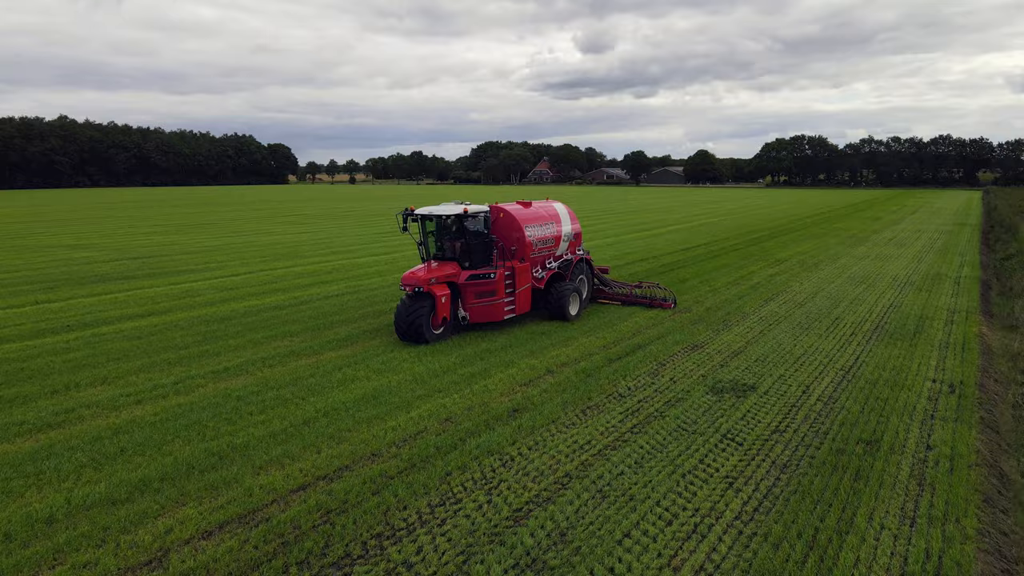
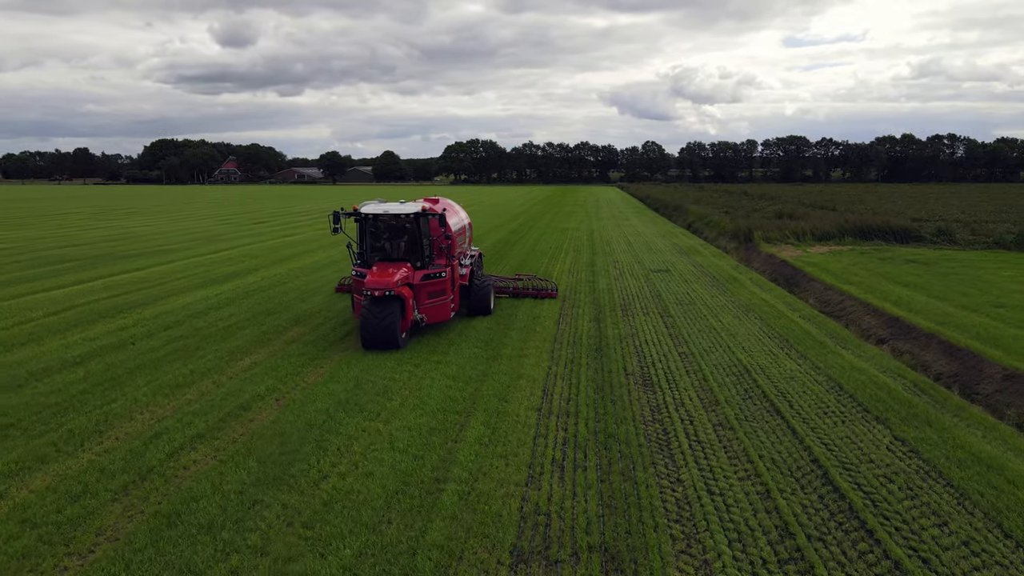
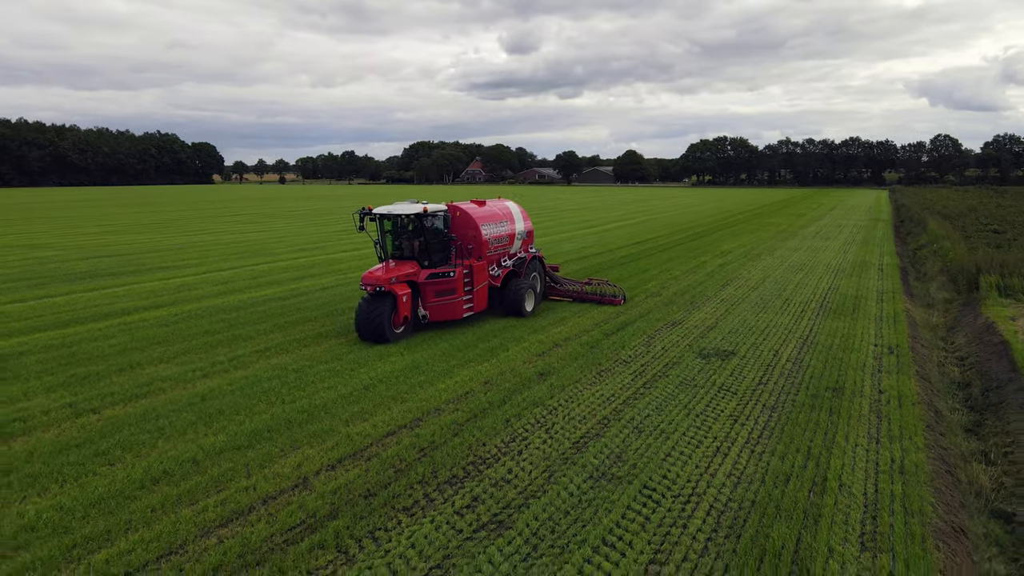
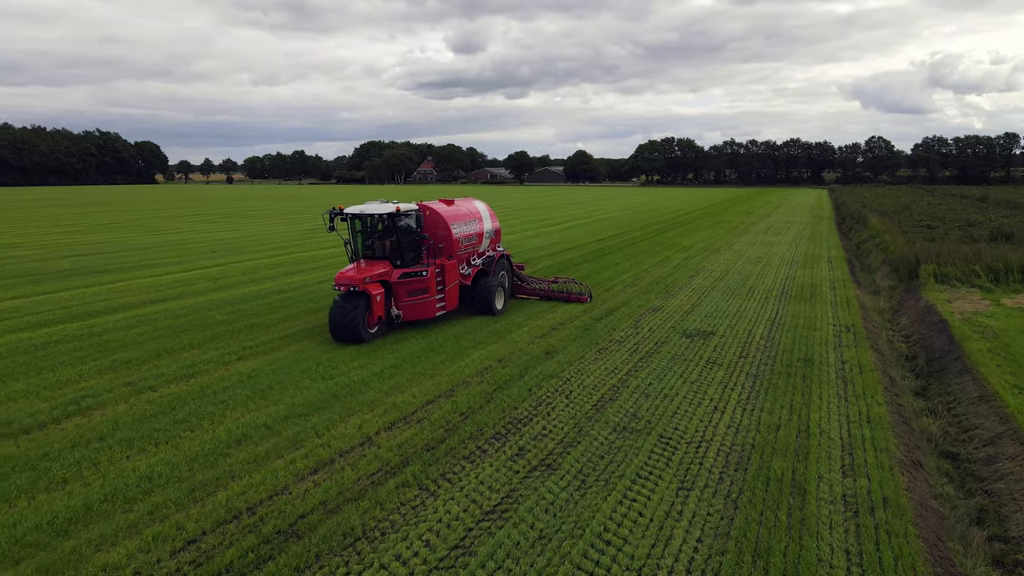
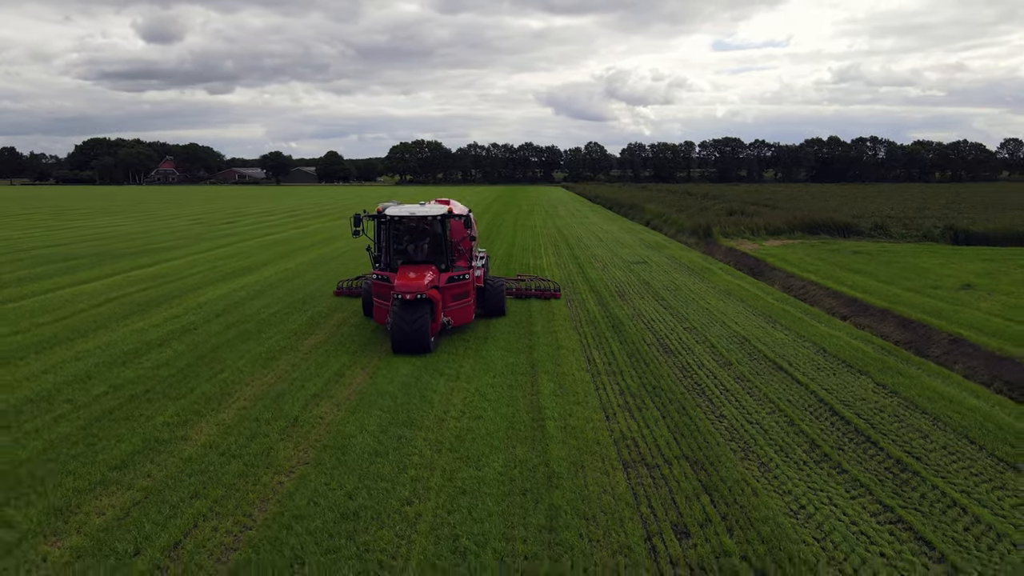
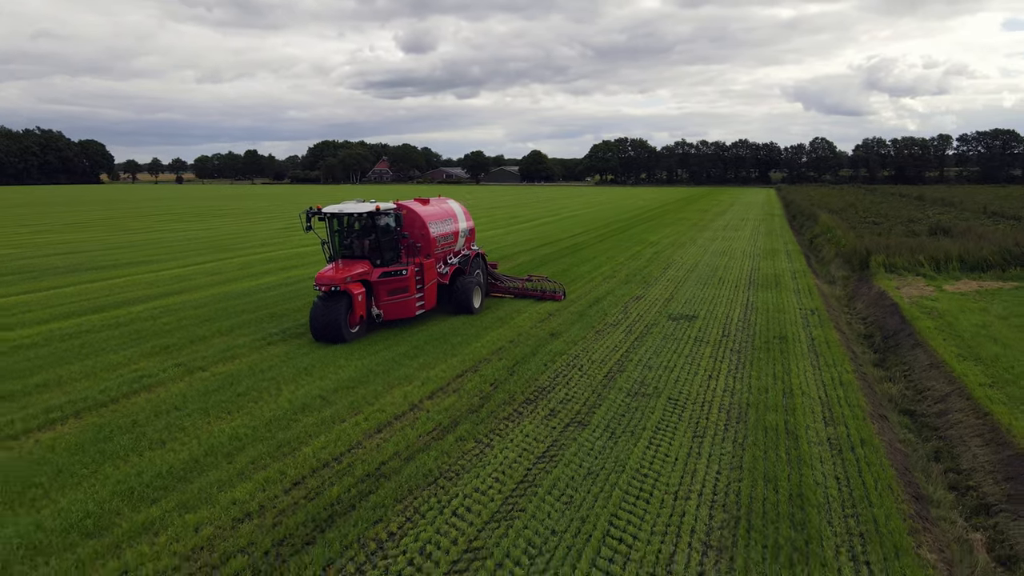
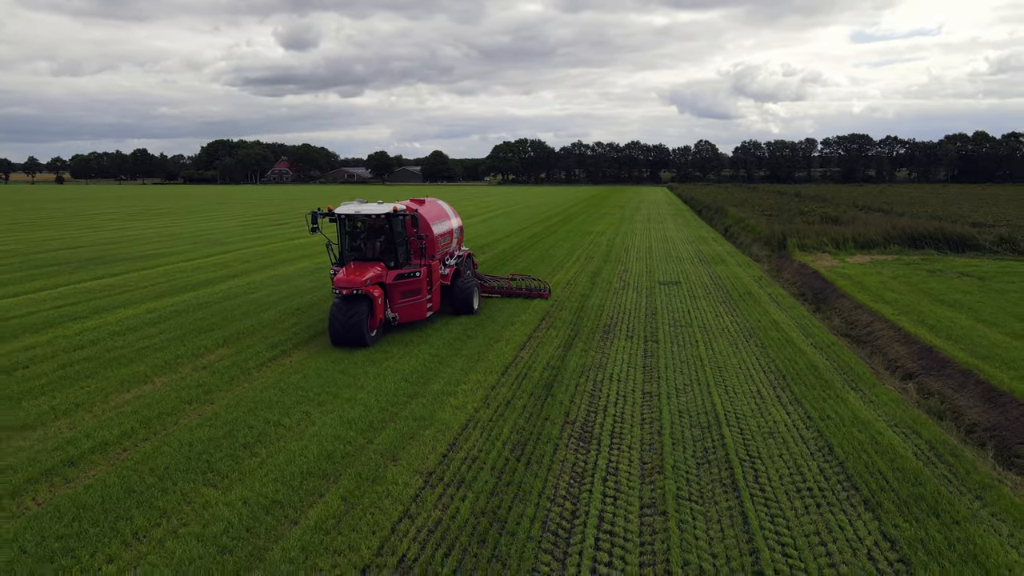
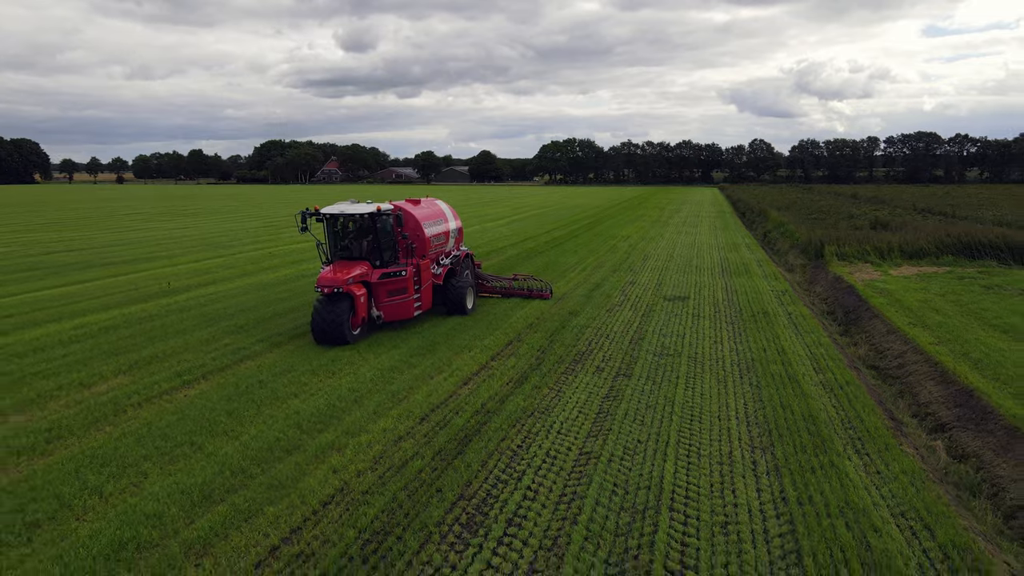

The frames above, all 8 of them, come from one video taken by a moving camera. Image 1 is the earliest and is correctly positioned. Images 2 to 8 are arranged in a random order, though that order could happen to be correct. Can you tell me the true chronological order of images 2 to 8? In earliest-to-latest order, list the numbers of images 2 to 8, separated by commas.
3, 4, 6, 8, 7, 2, 5
